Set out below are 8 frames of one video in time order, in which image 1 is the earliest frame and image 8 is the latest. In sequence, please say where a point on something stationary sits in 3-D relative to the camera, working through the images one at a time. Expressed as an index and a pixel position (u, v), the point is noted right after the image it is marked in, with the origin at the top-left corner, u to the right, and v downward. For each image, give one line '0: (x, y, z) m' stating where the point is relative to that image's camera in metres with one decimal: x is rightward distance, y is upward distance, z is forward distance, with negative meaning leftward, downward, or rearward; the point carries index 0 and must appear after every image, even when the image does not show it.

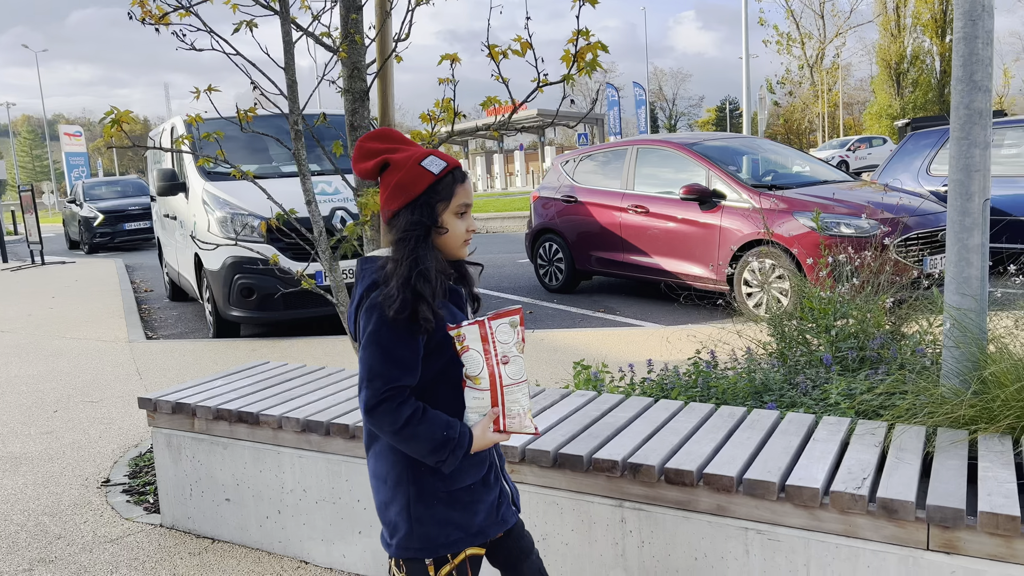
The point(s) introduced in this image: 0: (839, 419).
0: (+1.1, -0.5, +2.9) m
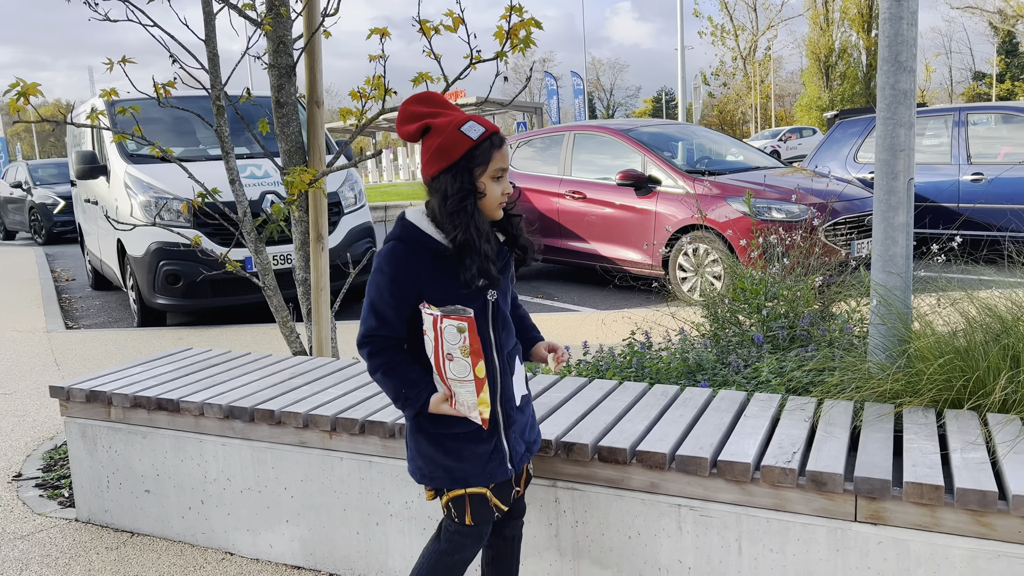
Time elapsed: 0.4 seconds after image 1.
0: (+0.9, -0.4, +2.9) m
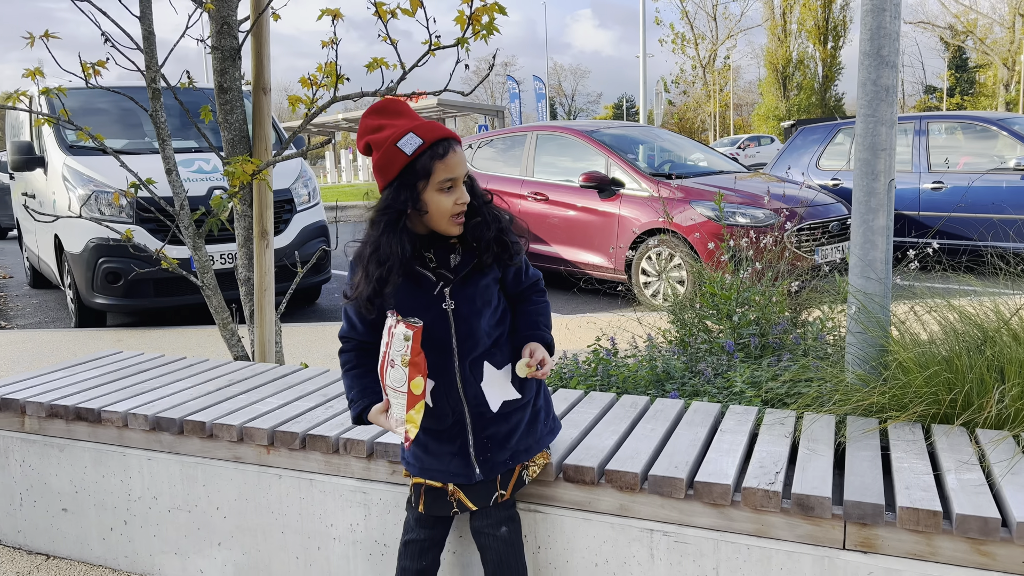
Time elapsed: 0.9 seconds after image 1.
0: (+0.8, -0.4, +2.7) m
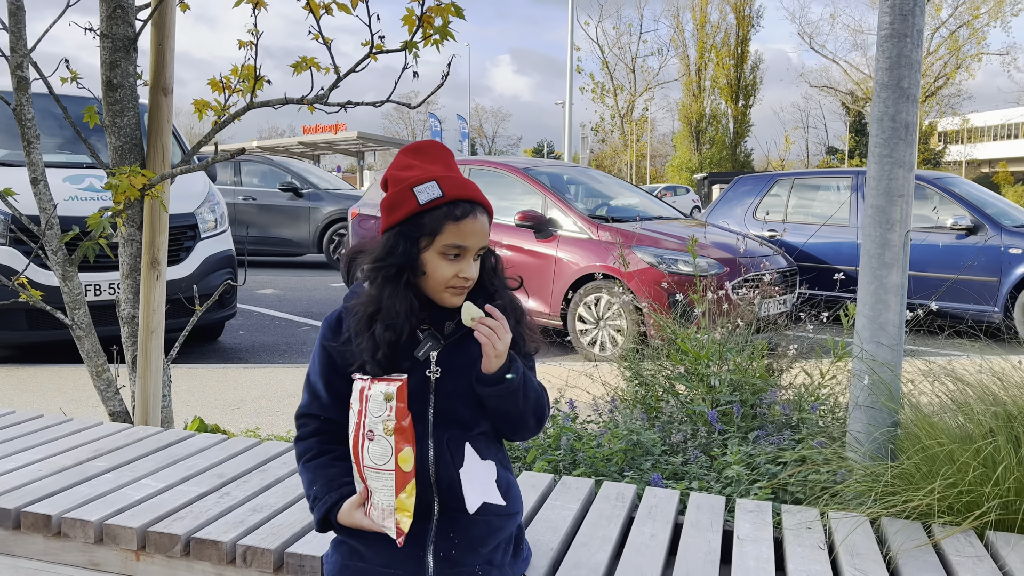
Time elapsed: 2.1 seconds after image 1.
0: (+0.6, -0.6, +2.2) m
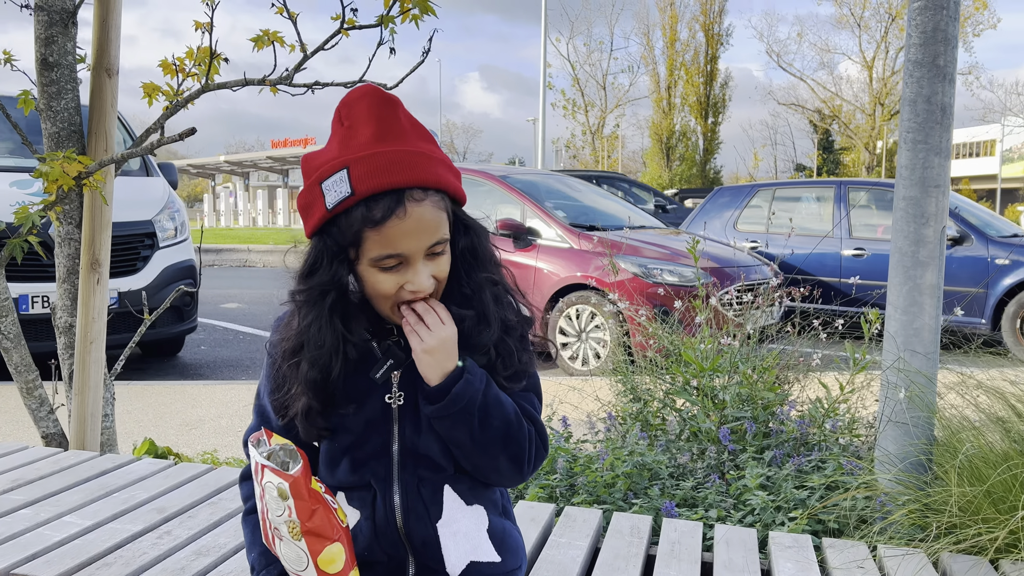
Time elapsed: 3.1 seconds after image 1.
0: (+0.6, -0.6, +1.9) m
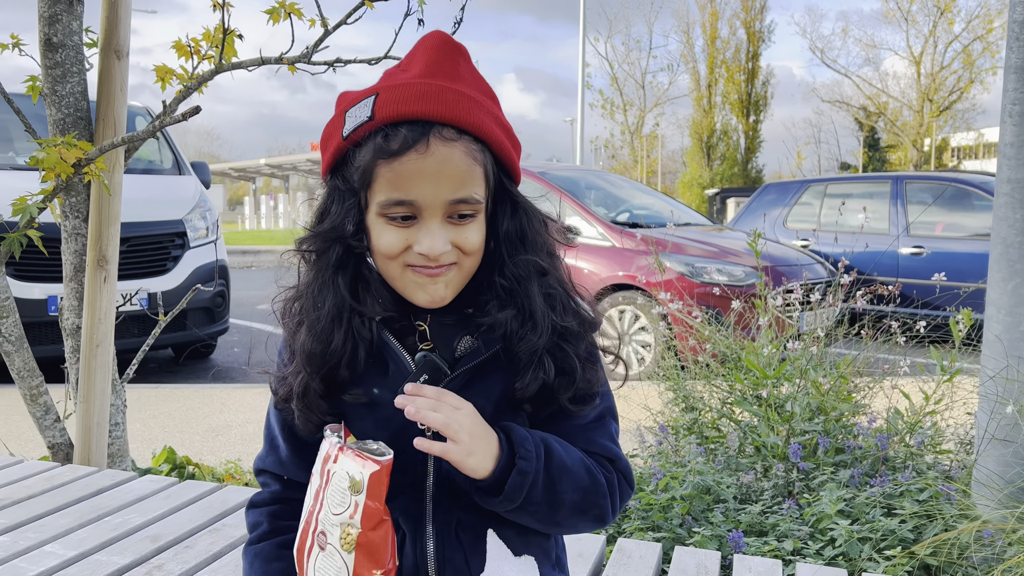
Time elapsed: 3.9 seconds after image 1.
0: (+0.7, -0.6, +1.6) m
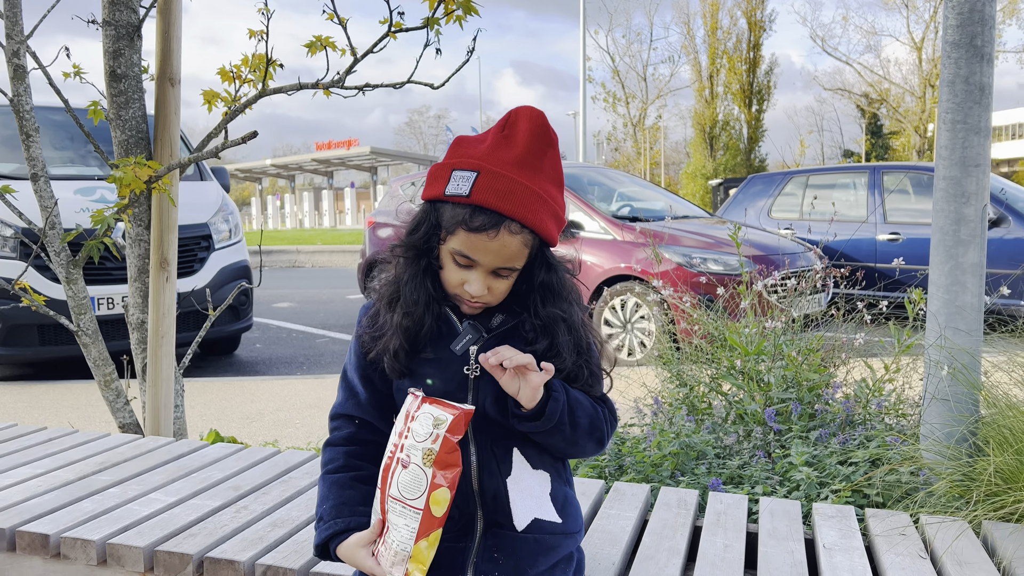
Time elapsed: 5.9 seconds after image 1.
0: (+0.8, -0.5, +1.9) m
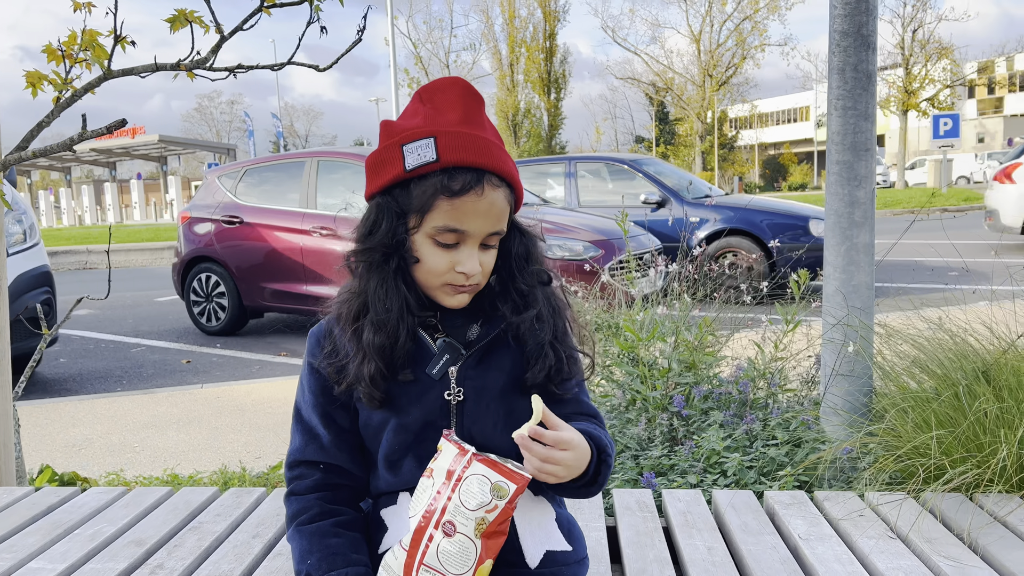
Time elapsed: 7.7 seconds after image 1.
0: (+0.7, -0.5, +1.9) m
